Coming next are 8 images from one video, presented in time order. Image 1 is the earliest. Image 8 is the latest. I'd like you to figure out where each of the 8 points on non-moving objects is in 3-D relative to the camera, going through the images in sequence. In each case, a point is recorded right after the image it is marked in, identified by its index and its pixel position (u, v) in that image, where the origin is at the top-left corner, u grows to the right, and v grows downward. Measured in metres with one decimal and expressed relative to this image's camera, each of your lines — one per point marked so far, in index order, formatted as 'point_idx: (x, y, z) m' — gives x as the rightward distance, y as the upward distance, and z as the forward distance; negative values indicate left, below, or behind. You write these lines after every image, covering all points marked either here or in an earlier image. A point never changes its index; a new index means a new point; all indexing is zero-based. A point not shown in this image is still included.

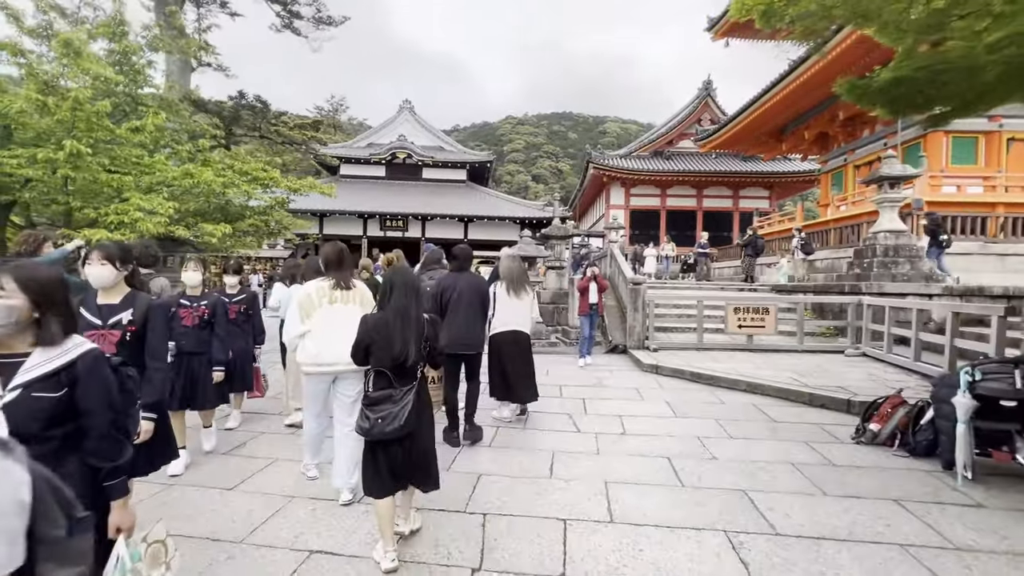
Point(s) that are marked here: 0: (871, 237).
0: (+6.5, +0.9, +8.6) m
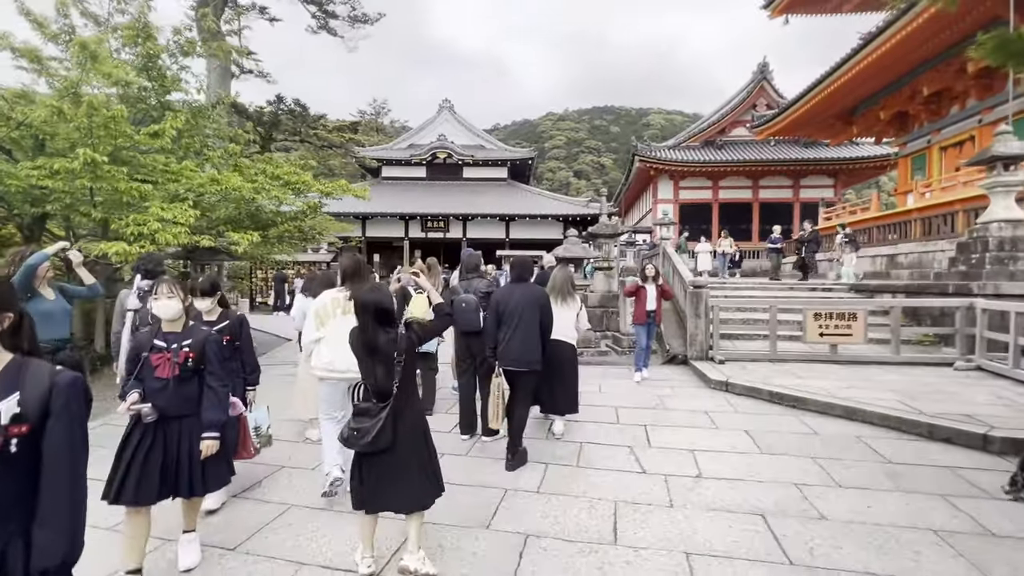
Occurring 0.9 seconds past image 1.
0: (+7.2, +0.9, +7.3) m
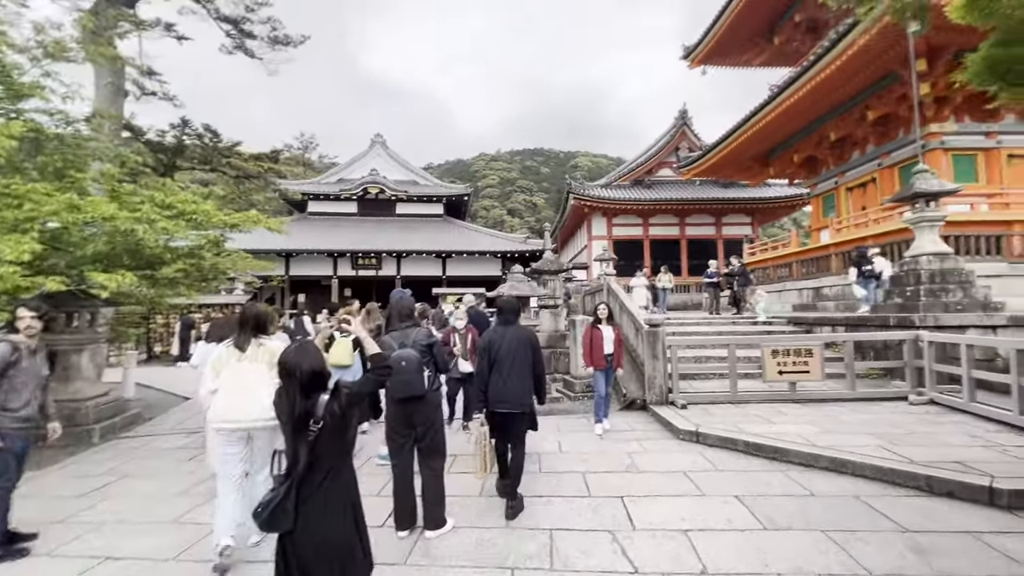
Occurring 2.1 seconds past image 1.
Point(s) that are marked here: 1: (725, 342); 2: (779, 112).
0: (+6.3, +0.4, +7.5) m
1: (+3.1, -0.8, +6.8) m
2: (+8.3, +5.5, +14.9) m
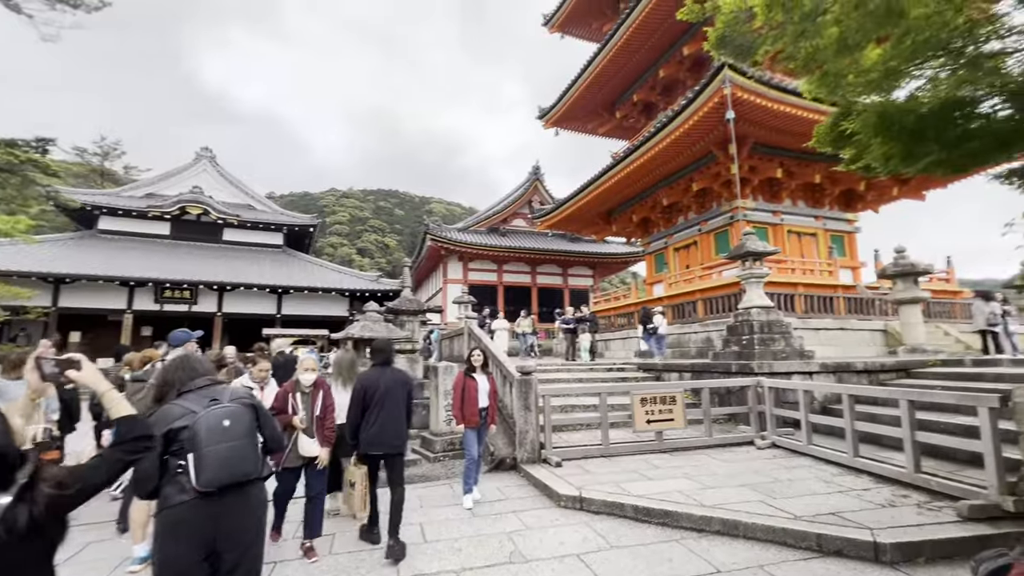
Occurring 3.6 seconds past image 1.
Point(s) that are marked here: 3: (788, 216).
0: (+4.1, -0.4, +8.3) m
1: (+1.2, -1.4, +6.5) m
2: (+3.8, +3.9, +16.3) m
3: (+9.1, +2.3, +15.5) m
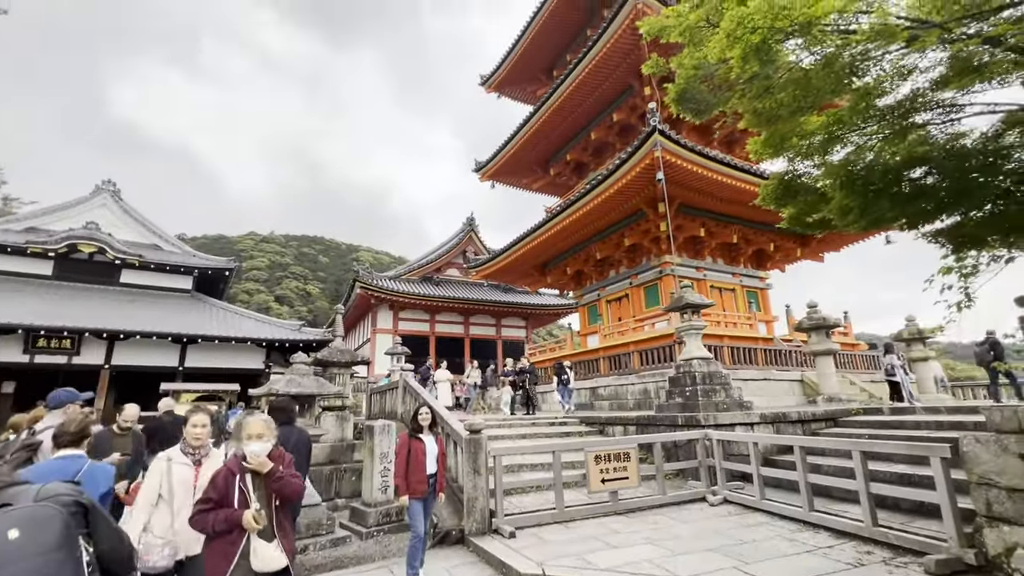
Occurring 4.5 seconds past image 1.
0: (+3.1, -1.3, +8.4) m
1: (+0.5, -2.1, +6.1) m
2: (+1.6, +2.1, +16.7) m
3: (+7.0, +0.5, +16.5) m
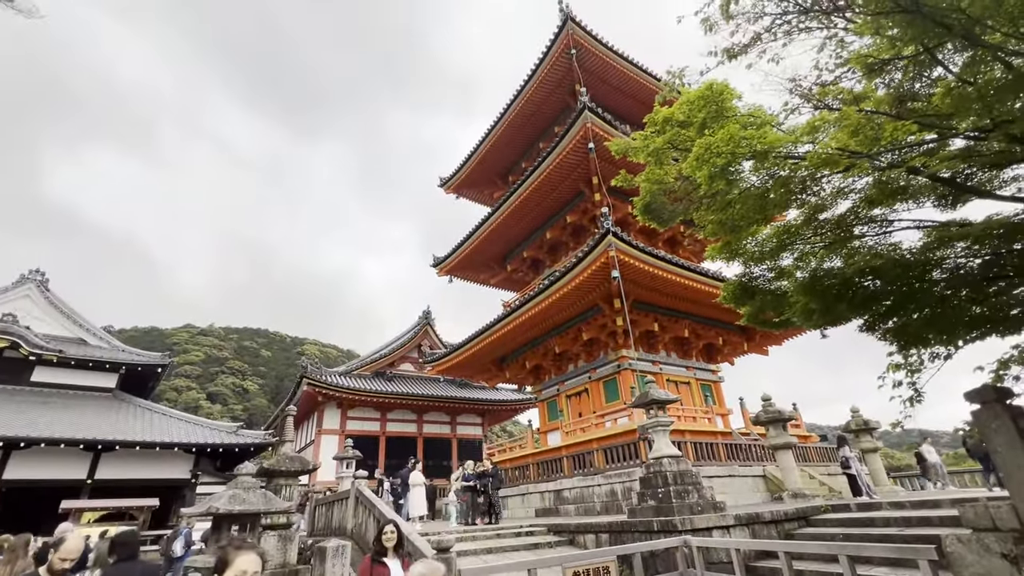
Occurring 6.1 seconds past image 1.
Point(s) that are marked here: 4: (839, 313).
0: (+2.5, -3.0, +8.2) m
1: (+0.1, -3.3, +5.5) m
2: (+0.2, -1.3, +16.8) m
3: (+5.5, -2.8, +16.8) m
4: (+2.9, -0.2, +4.2) m
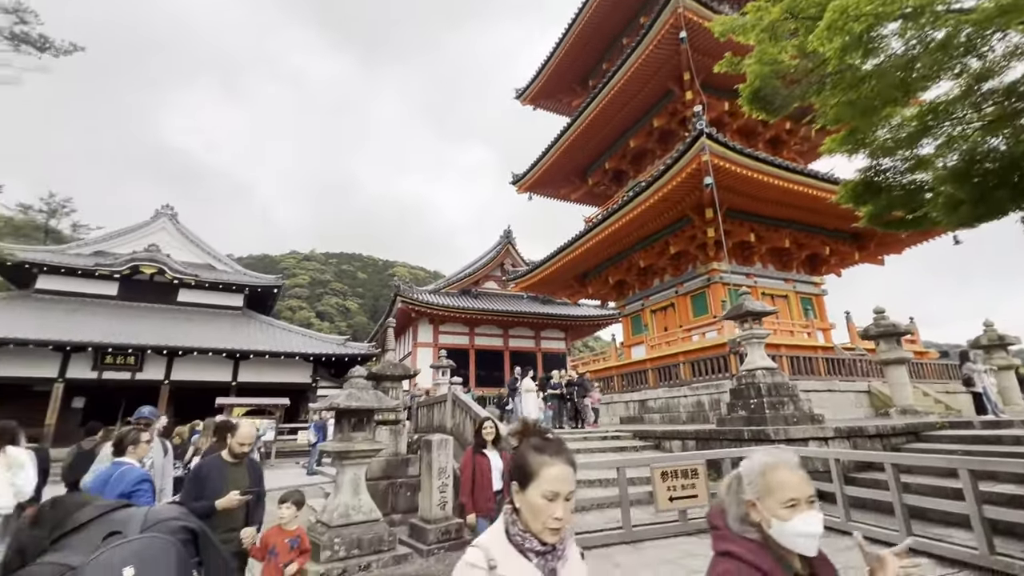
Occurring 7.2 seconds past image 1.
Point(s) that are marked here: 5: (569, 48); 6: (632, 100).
0: (+4.0, -1.5, +8.0) m
1: (+1.2, -2.2, +5.8) m
2: (+3.0, +1.7, +16.5) m
3: (+8.4, +0.3, +15.8) m
4: (+3.6, +0.6, +3.6) m
5: (+2.2, +9.2, +18.1) m
6: (+4.1, +6.4, +16.0) m
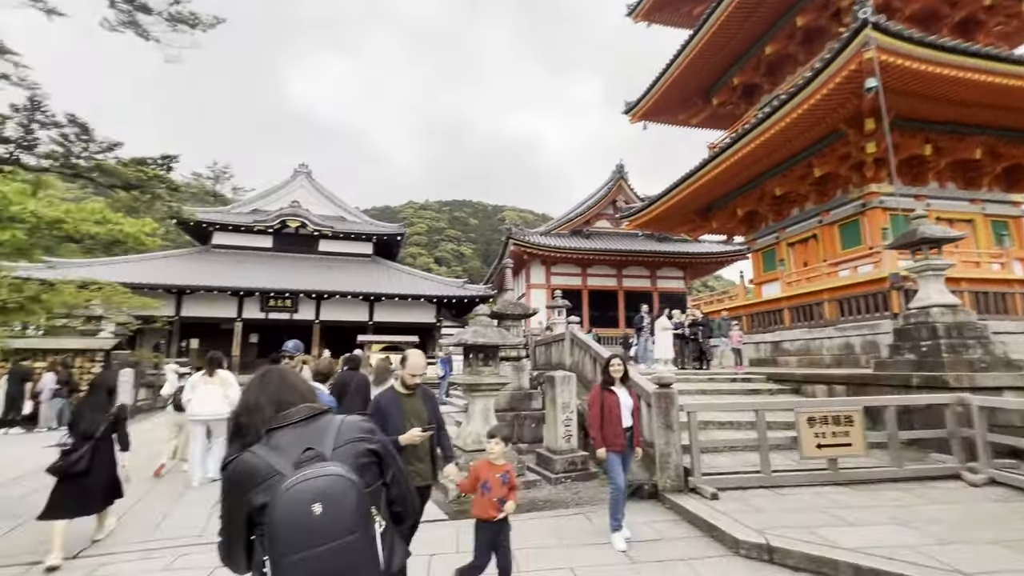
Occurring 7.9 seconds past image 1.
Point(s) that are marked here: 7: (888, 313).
0: (+5.9, -0.3, +6.8) m
1: (+2.7, -1.4, +5.4) m
2: (+6.7, +3.8, +14.8) m
3: (+11.8, +2.4, +13.1) m
4: (+4.4, +1.2, +2.4) m
5: (+6.0, +11.4, +15.8) m
6: (+7.5, +8.4, +13.6) m
7: (+7.9, -0.5, +9.9) m
